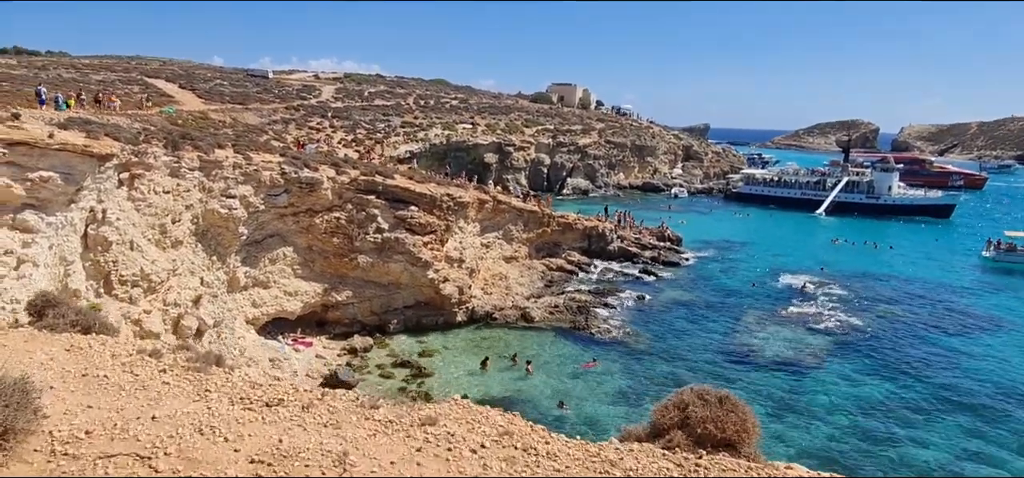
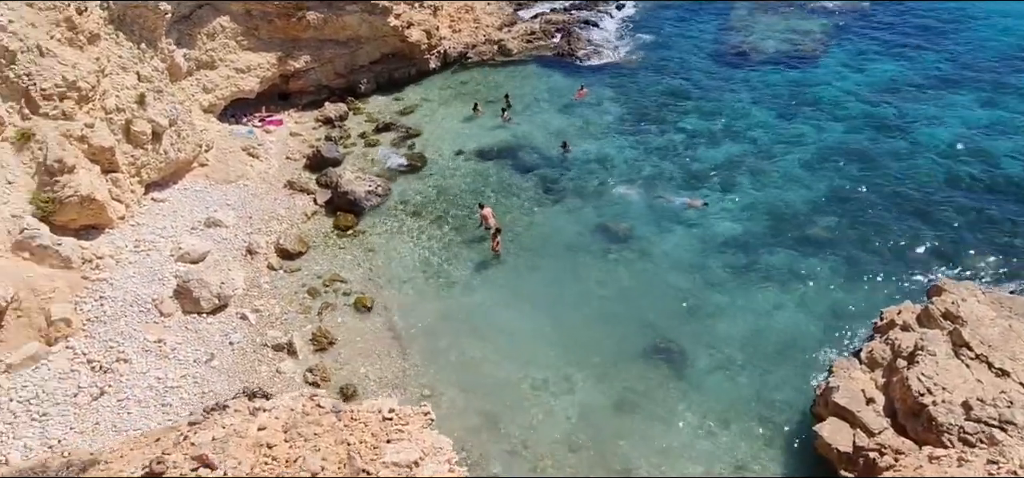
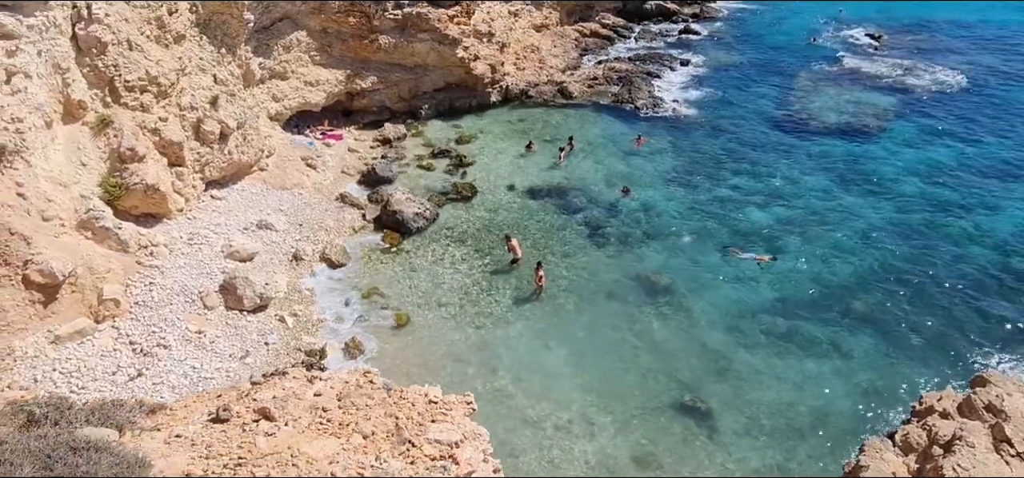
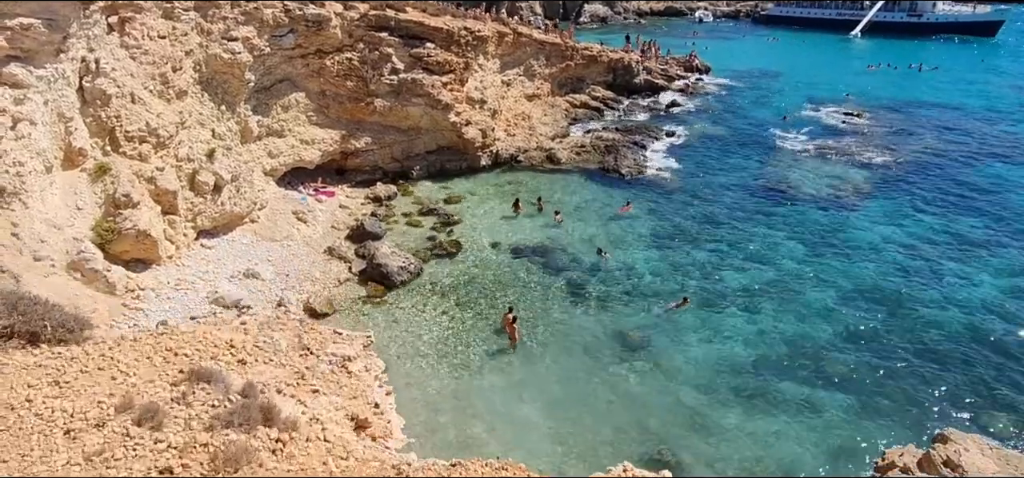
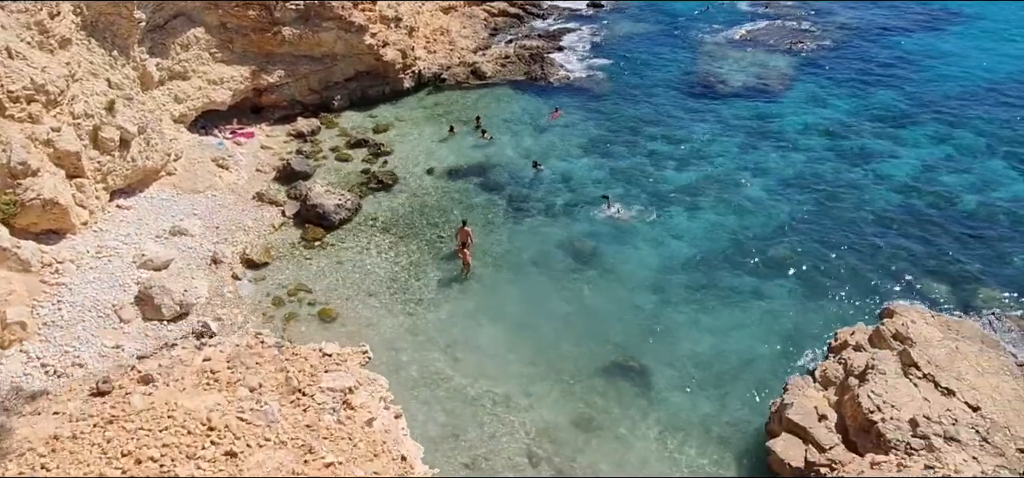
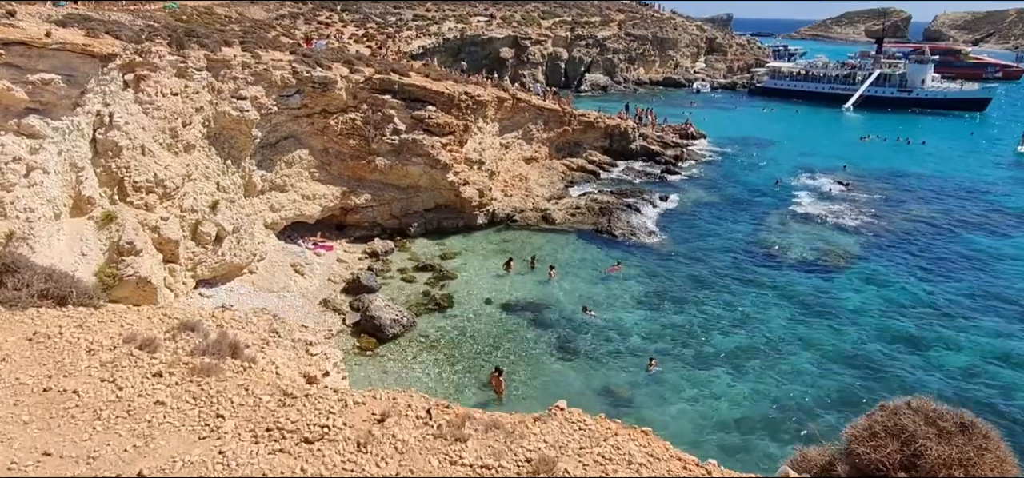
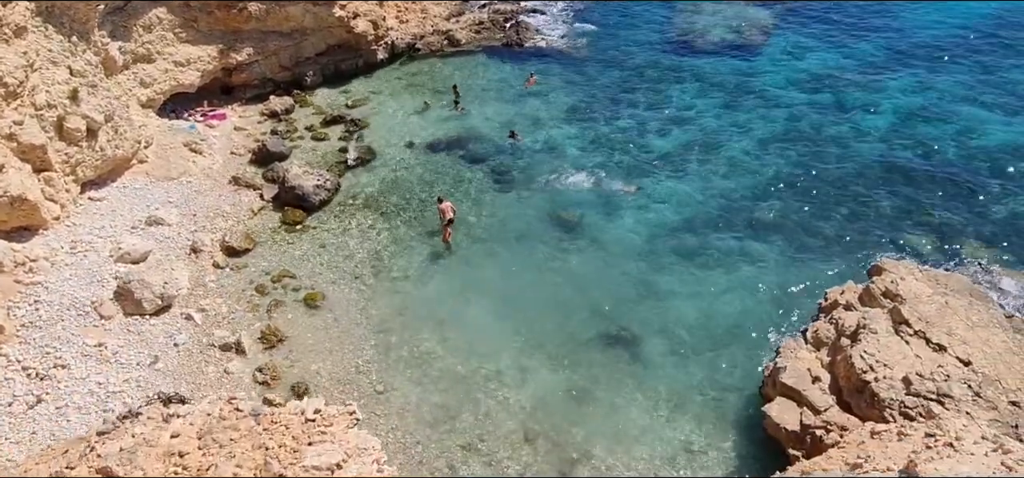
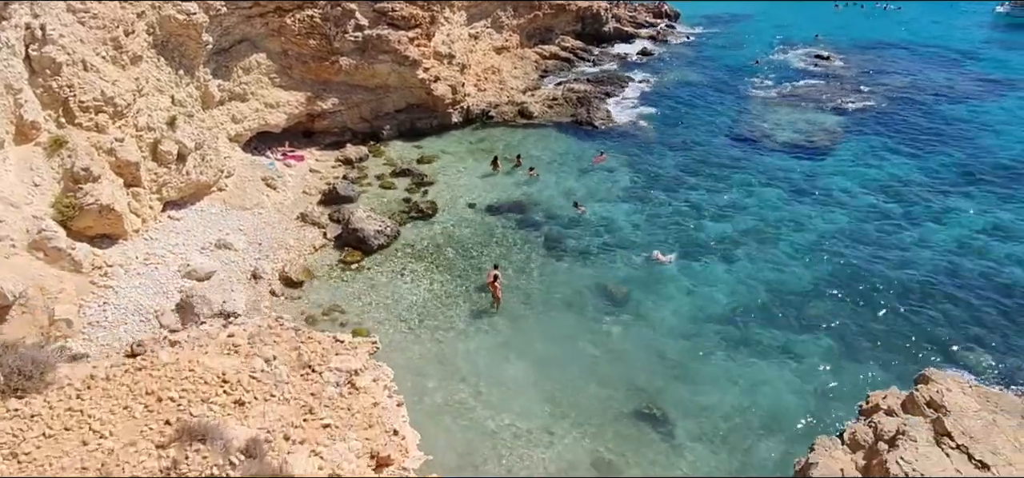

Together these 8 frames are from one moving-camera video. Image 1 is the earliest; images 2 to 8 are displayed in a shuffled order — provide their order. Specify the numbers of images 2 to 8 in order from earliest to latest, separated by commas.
6, 4, 8, 5, 7, 2, 3
